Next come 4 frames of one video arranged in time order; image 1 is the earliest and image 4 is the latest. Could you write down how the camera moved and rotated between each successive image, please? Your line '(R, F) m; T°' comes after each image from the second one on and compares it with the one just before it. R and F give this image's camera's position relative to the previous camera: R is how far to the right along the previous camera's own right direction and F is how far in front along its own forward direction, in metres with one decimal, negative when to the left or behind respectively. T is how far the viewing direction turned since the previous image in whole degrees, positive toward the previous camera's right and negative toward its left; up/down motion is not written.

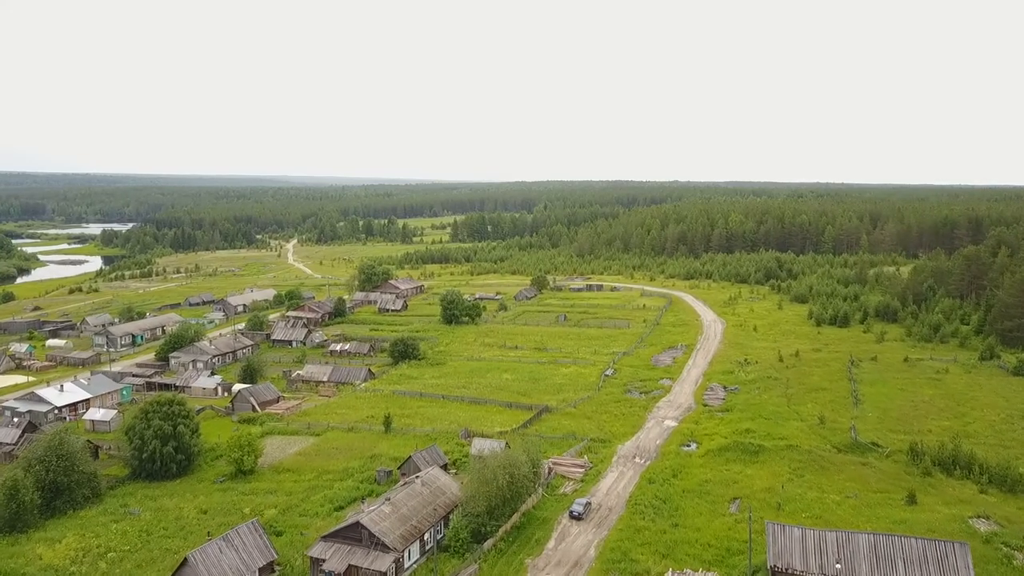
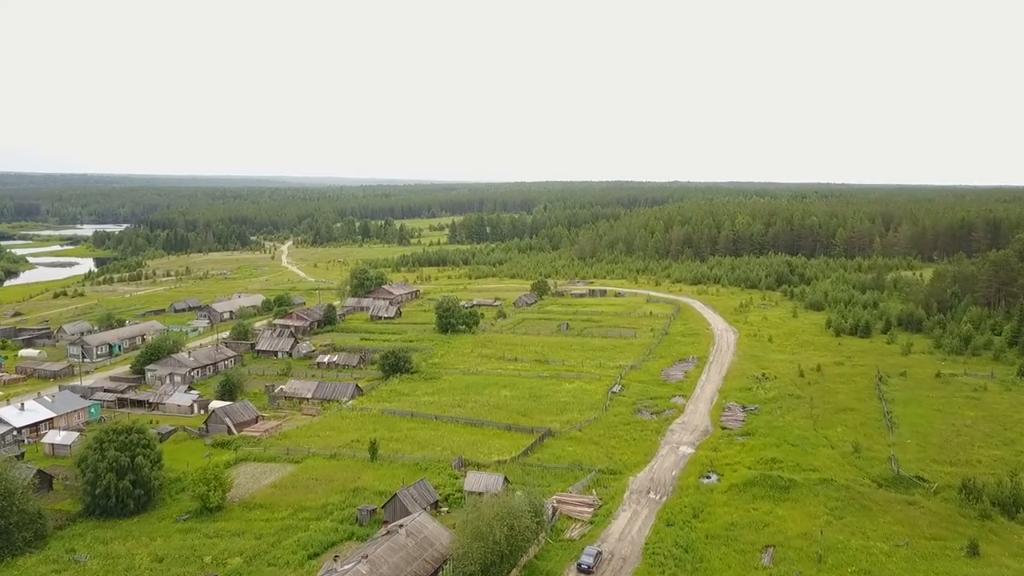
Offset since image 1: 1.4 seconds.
(0.0, +3.9) m; 0°
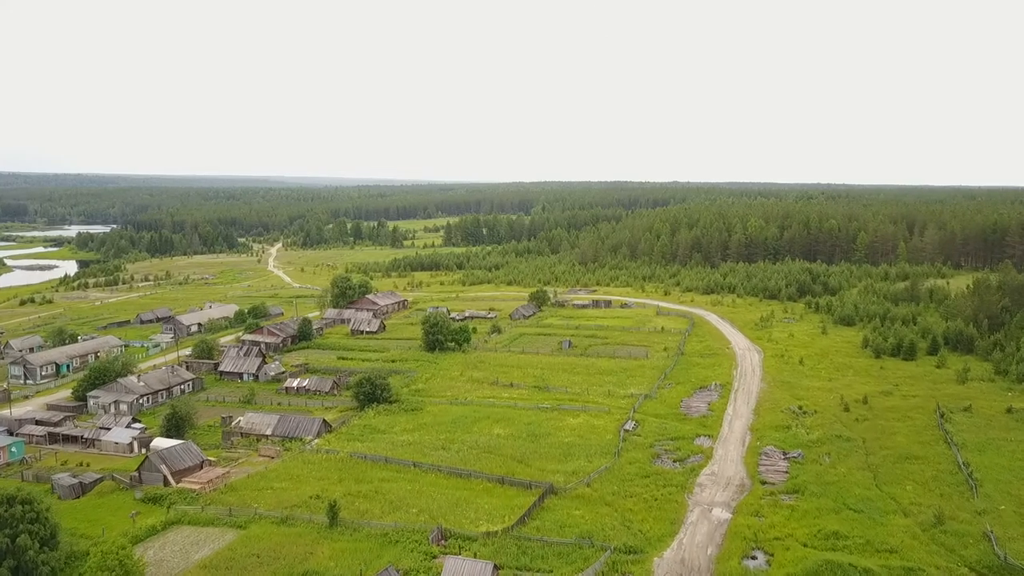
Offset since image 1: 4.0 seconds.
(+0.2, +7.1) m; 0°
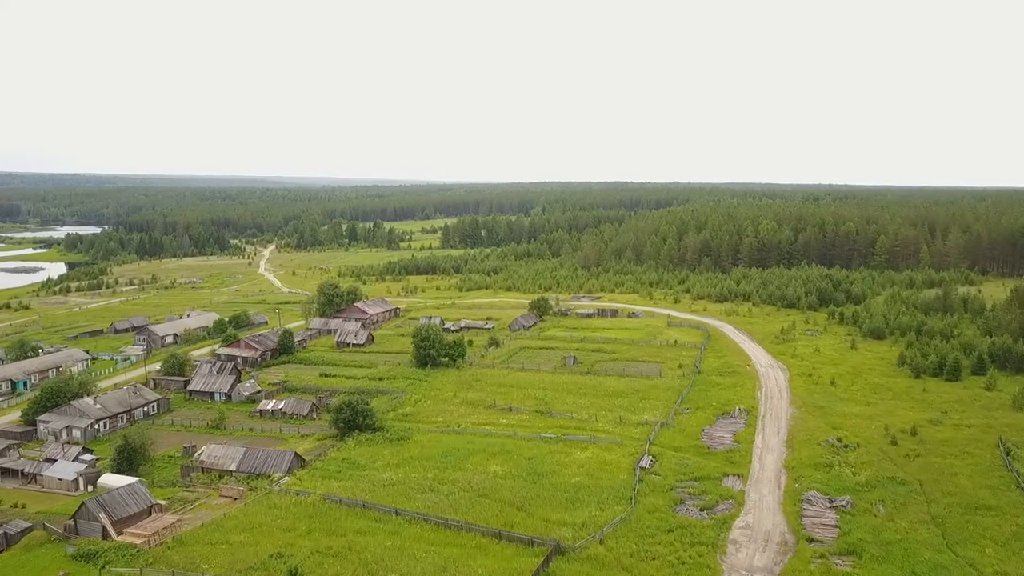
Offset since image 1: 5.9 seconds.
(0.0, +5.1) m; 0°
